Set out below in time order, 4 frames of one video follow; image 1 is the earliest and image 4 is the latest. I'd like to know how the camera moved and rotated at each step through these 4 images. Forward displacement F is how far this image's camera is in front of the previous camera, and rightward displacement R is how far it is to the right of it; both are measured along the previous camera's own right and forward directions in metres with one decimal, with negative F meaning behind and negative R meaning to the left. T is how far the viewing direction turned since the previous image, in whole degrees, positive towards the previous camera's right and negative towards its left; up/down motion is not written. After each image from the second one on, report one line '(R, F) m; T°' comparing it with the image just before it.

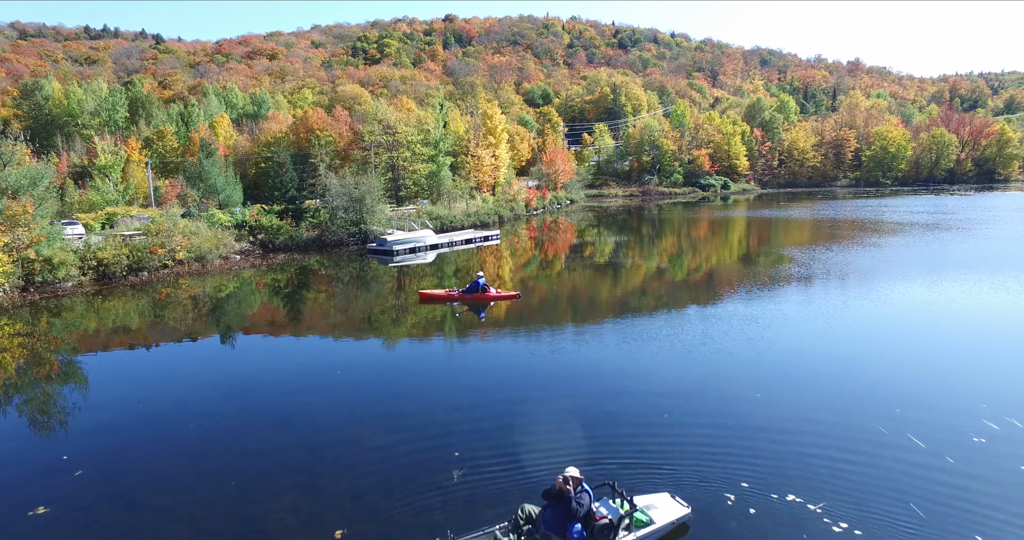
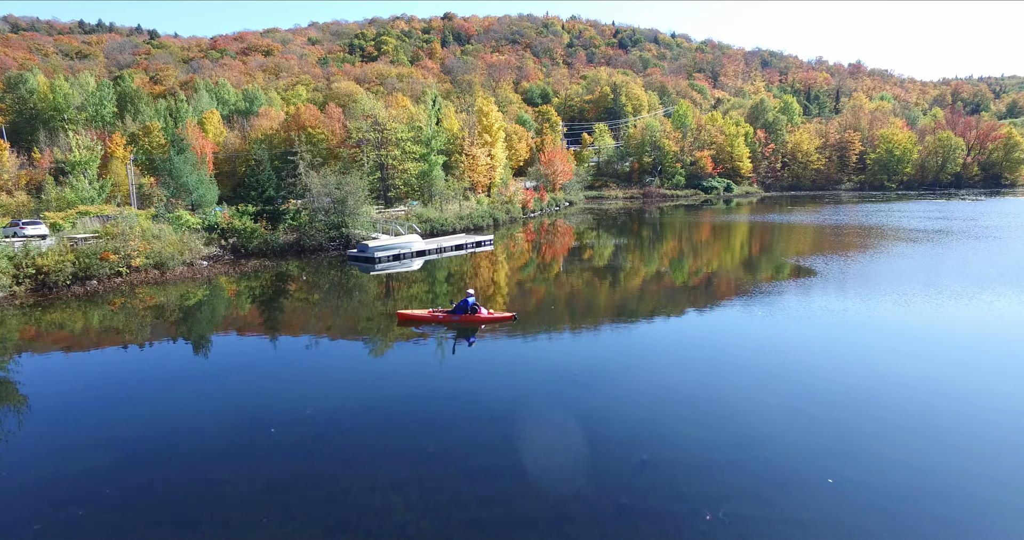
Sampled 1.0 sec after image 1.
(+0.1, +1.2) m; 0°
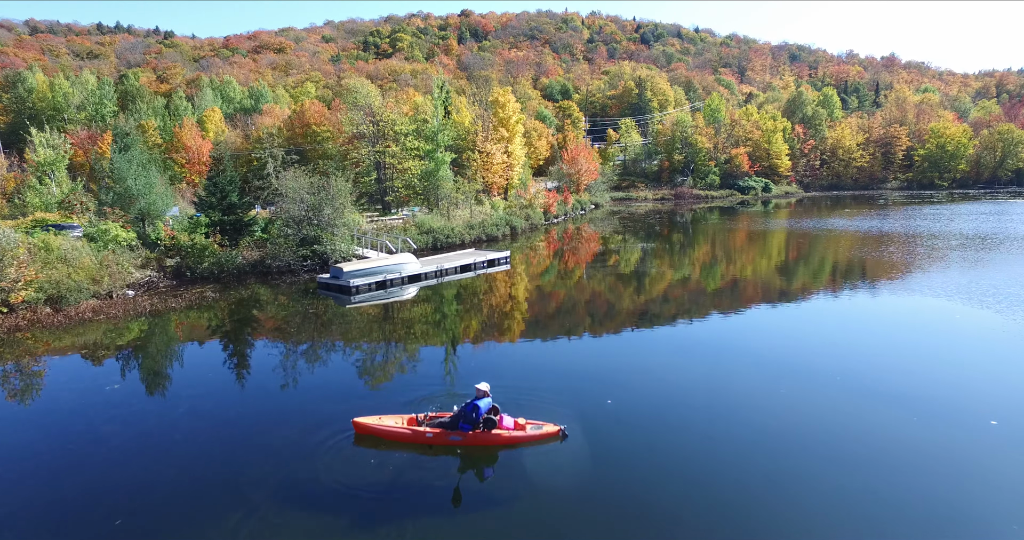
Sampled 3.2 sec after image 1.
(-0.1, +3.1) m; -2°
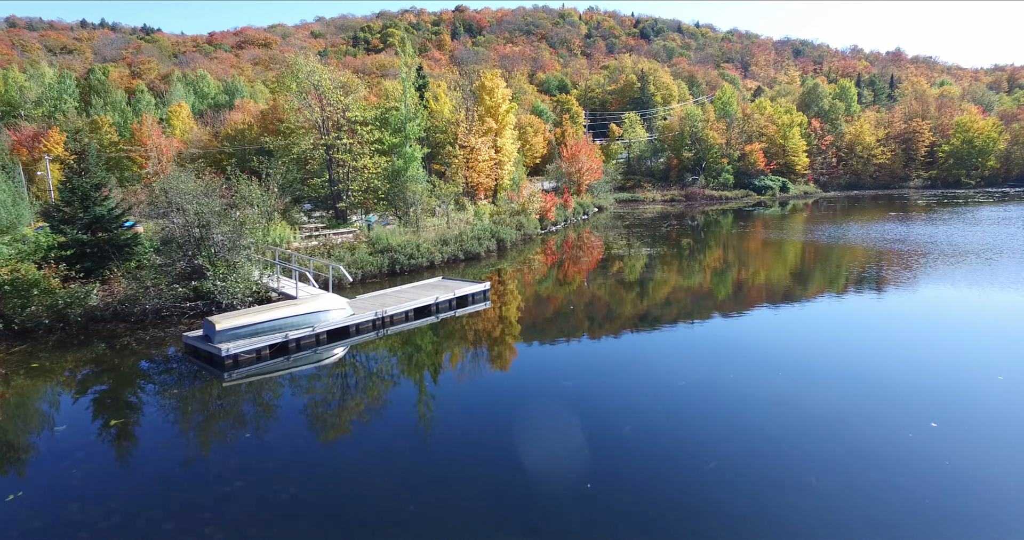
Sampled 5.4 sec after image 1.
(+0.3, +3.5) m; 0°
